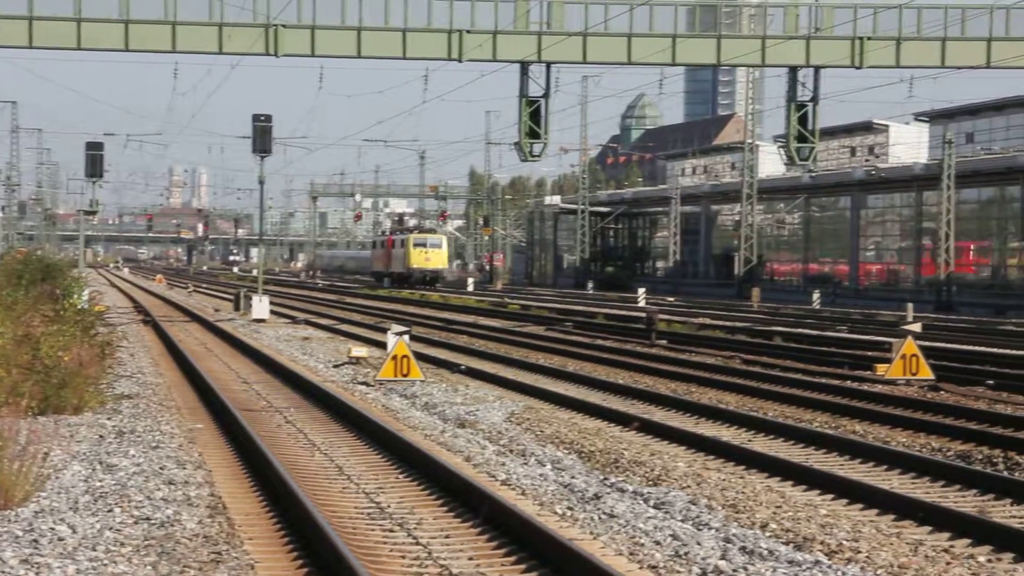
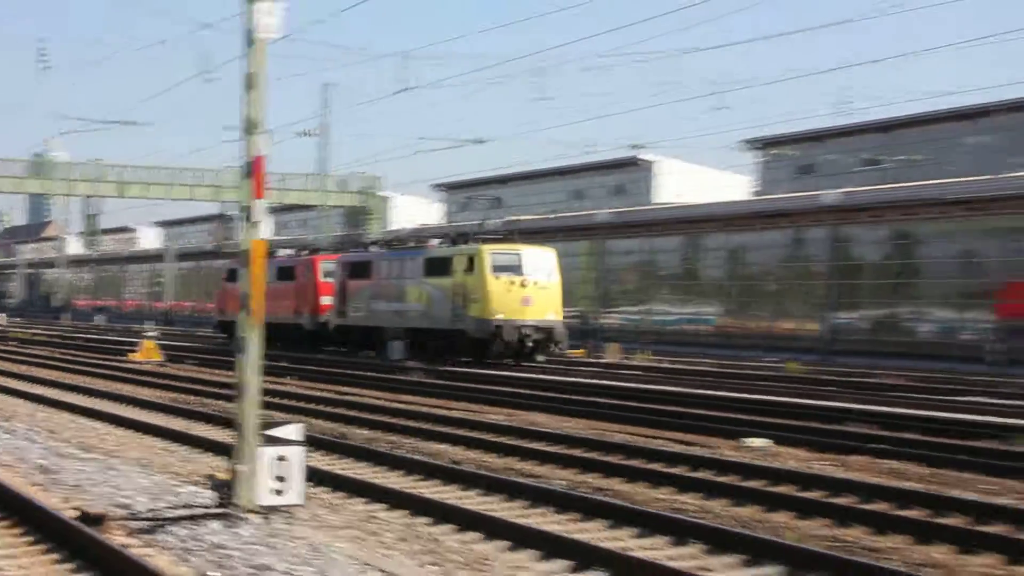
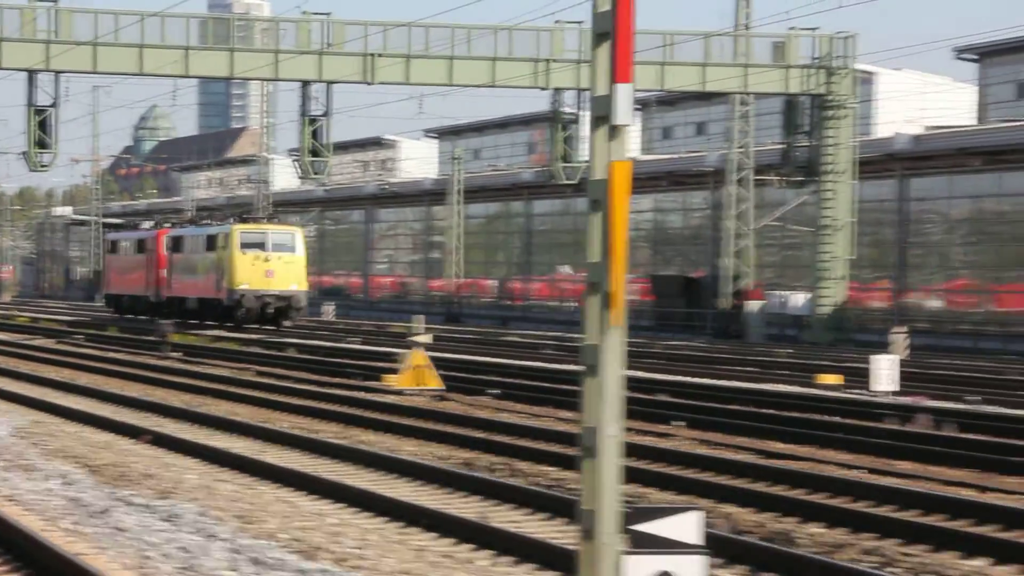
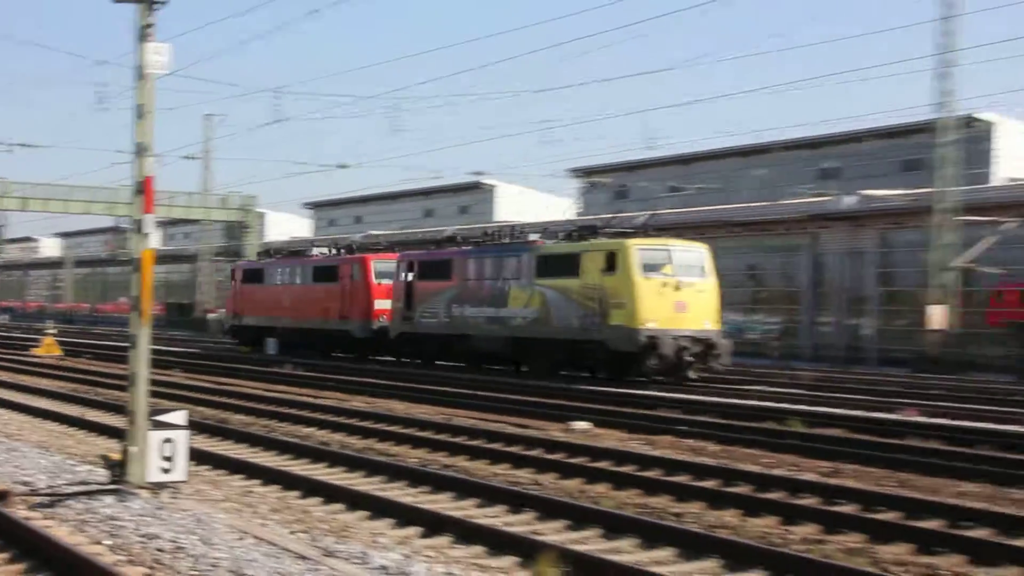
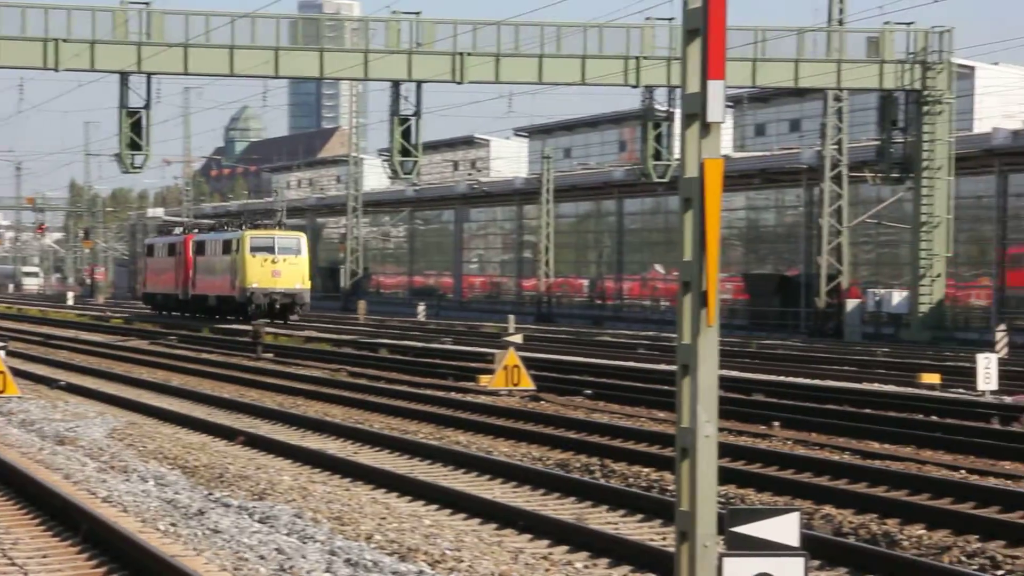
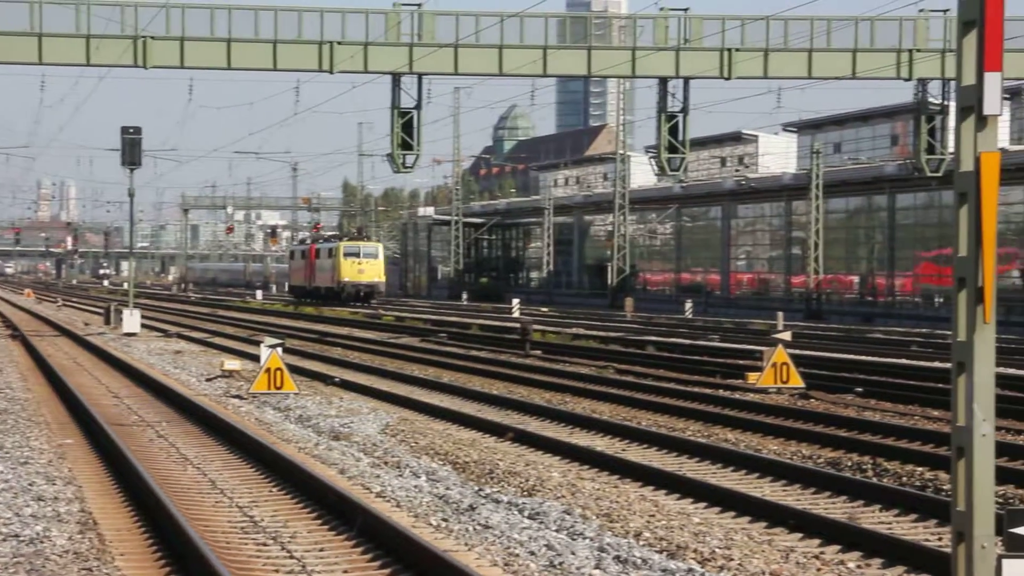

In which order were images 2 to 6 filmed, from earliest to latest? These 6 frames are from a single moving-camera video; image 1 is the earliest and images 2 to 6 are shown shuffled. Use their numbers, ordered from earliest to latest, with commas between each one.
6, 5, 3, 2, 4
